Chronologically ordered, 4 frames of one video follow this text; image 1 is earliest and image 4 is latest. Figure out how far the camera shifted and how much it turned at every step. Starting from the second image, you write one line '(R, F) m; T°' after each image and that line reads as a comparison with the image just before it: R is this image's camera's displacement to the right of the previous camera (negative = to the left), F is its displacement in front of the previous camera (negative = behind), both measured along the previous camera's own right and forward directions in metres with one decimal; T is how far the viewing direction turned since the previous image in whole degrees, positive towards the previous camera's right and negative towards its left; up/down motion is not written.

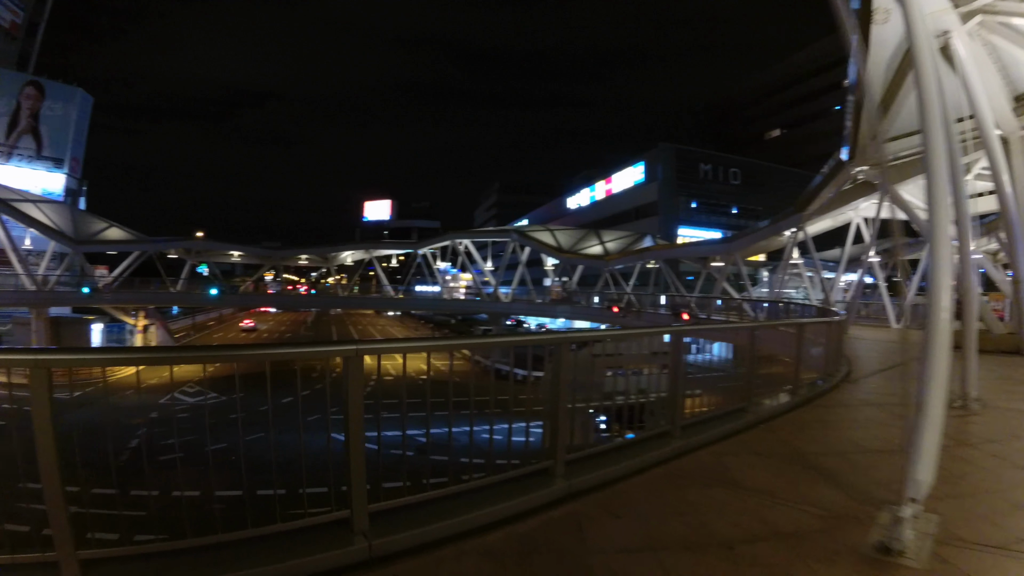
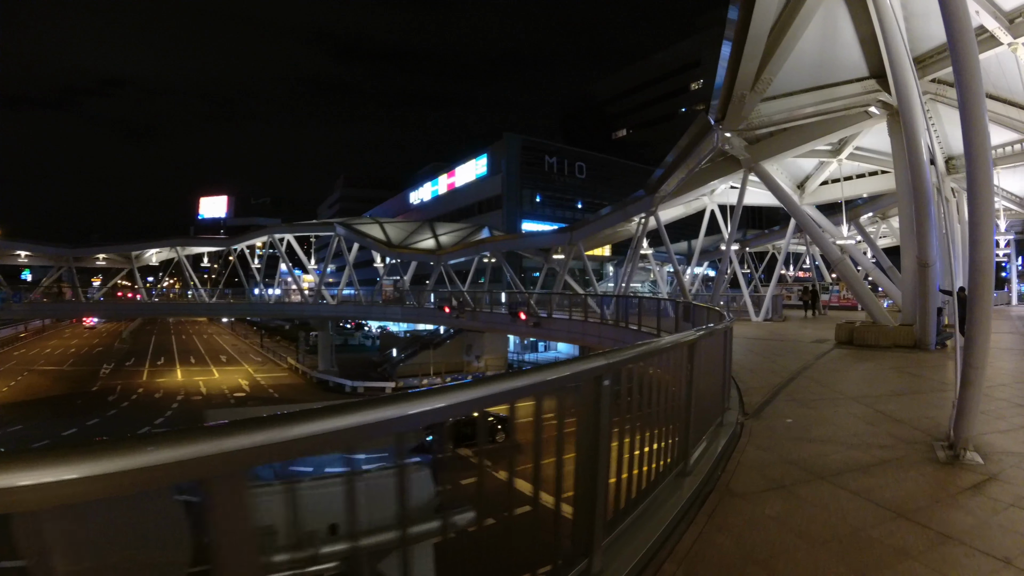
(+1.5, +3.6) m; +14°
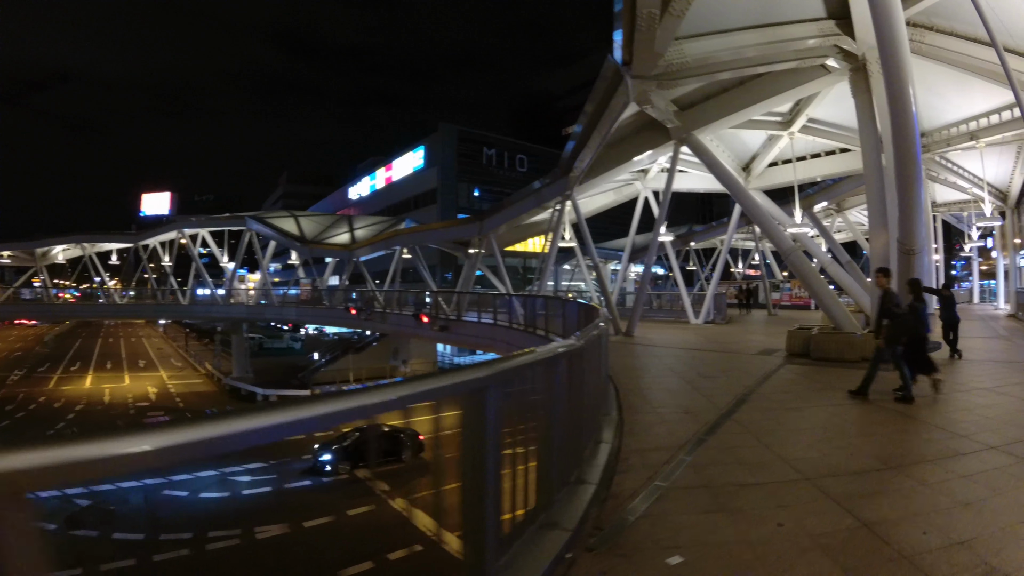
(+1.1, +2.0) m; +4°
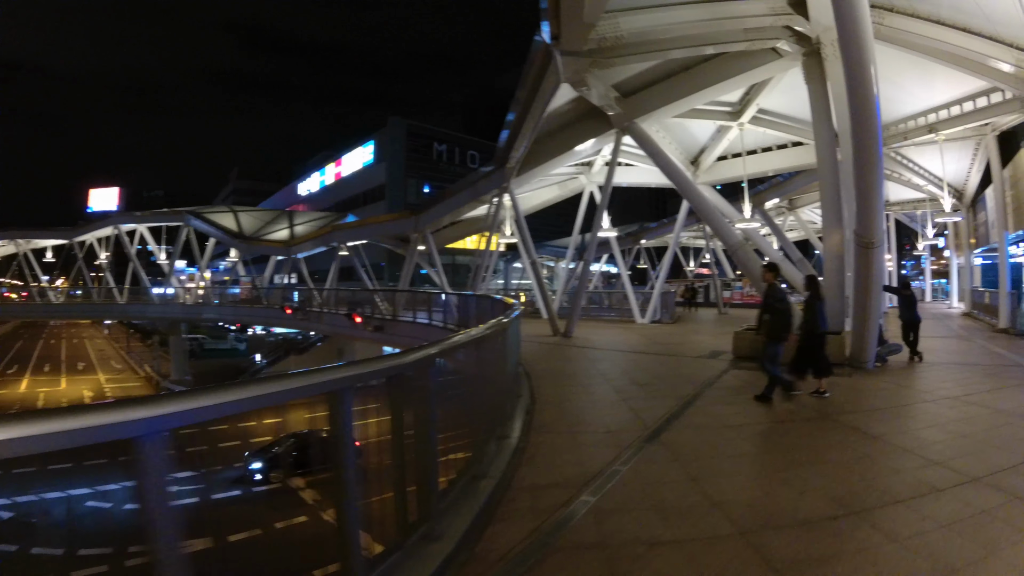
(+0.4, +0.6) m; +4°
